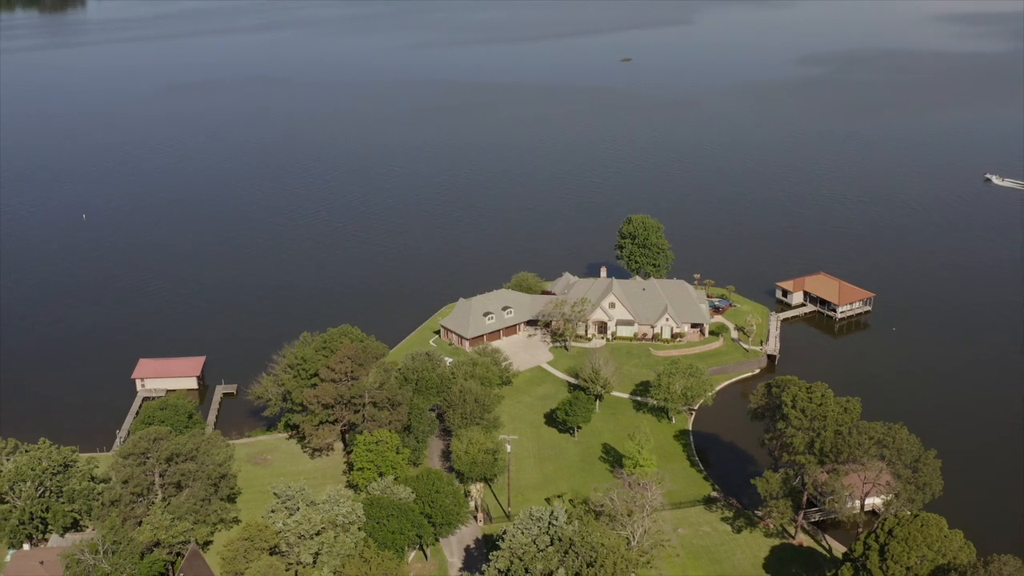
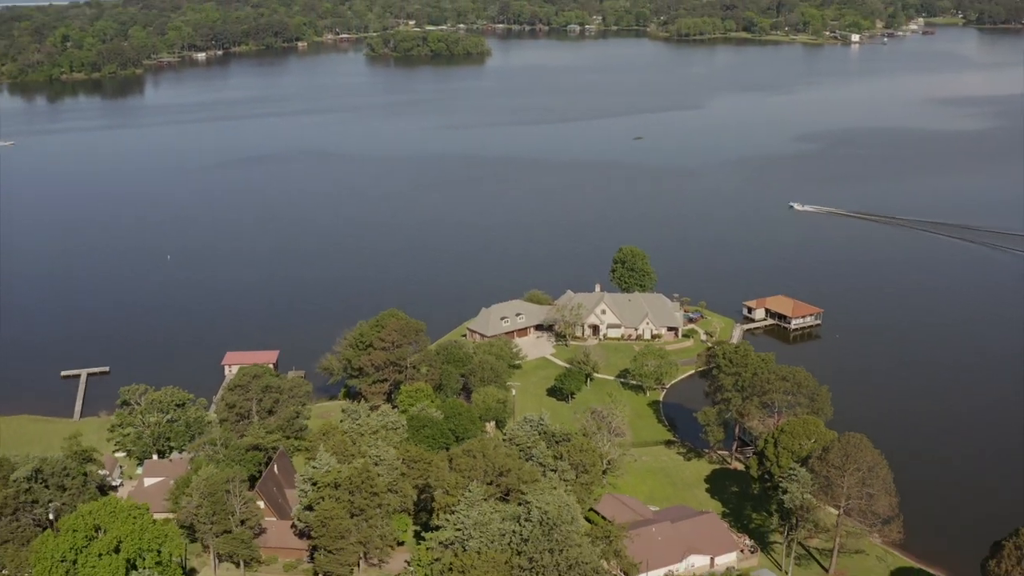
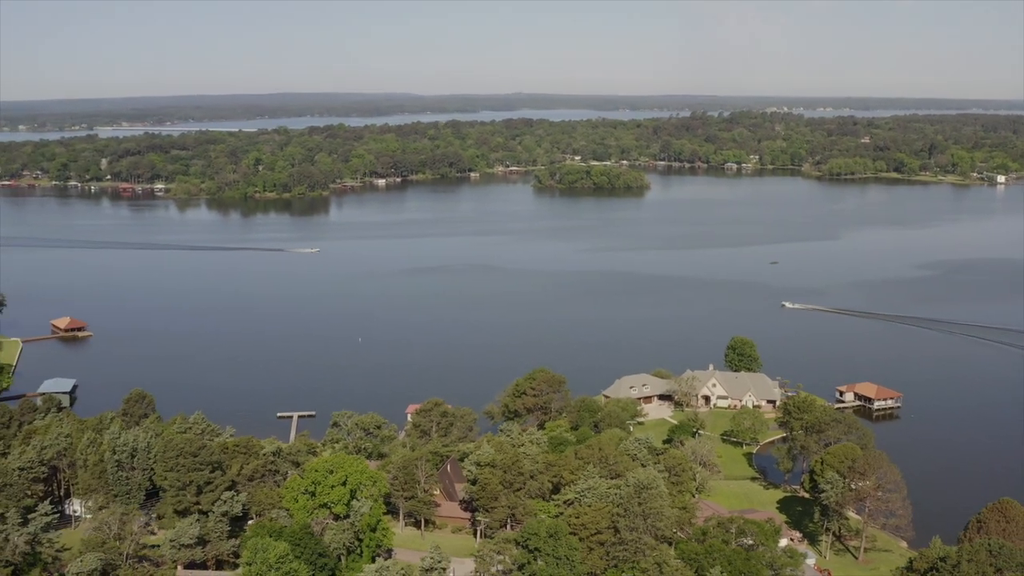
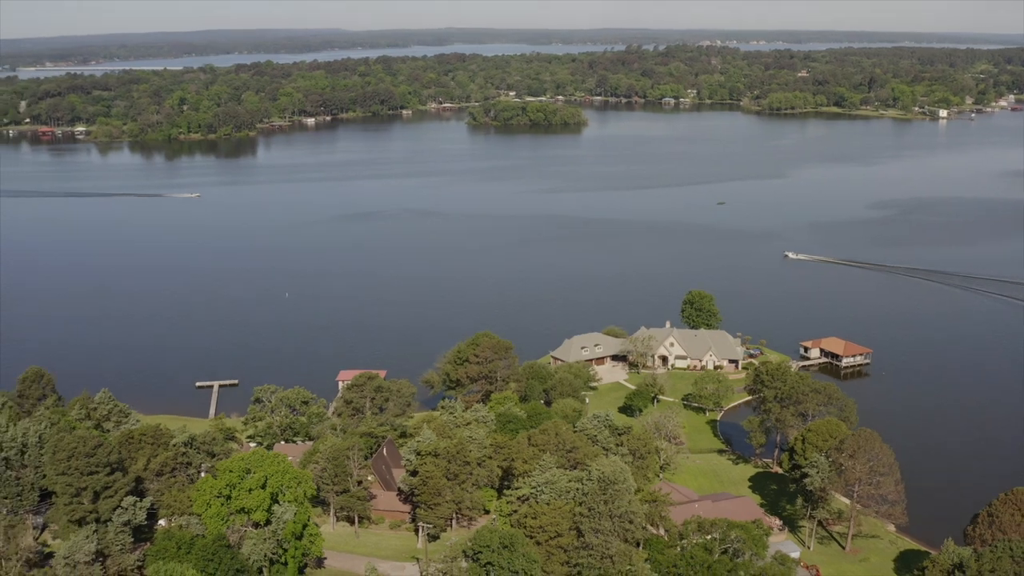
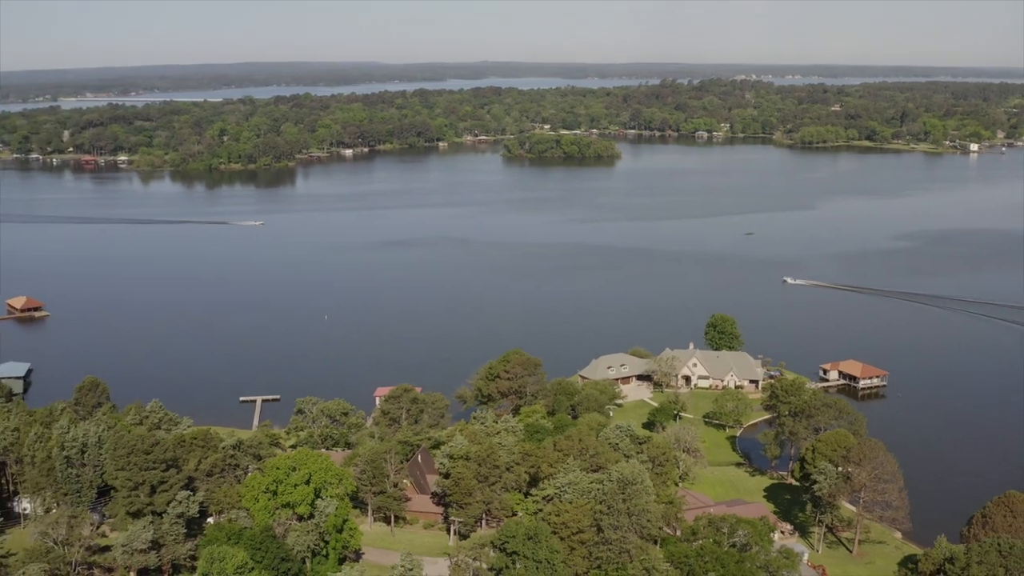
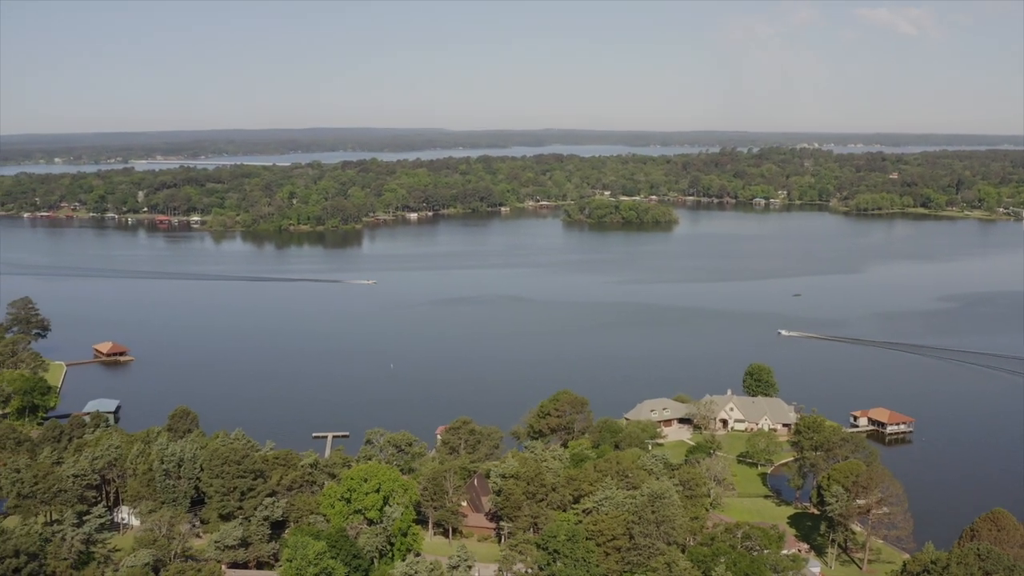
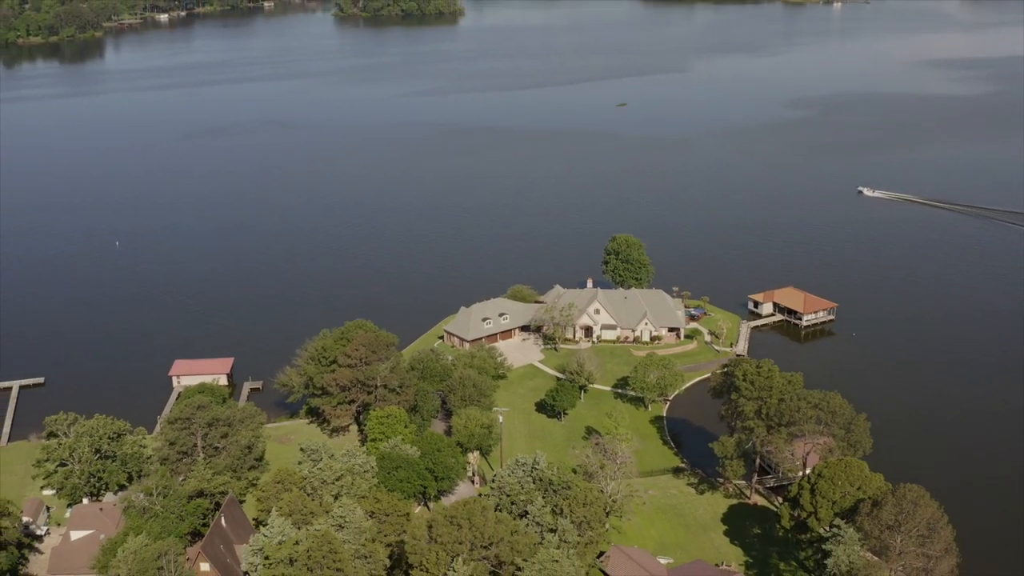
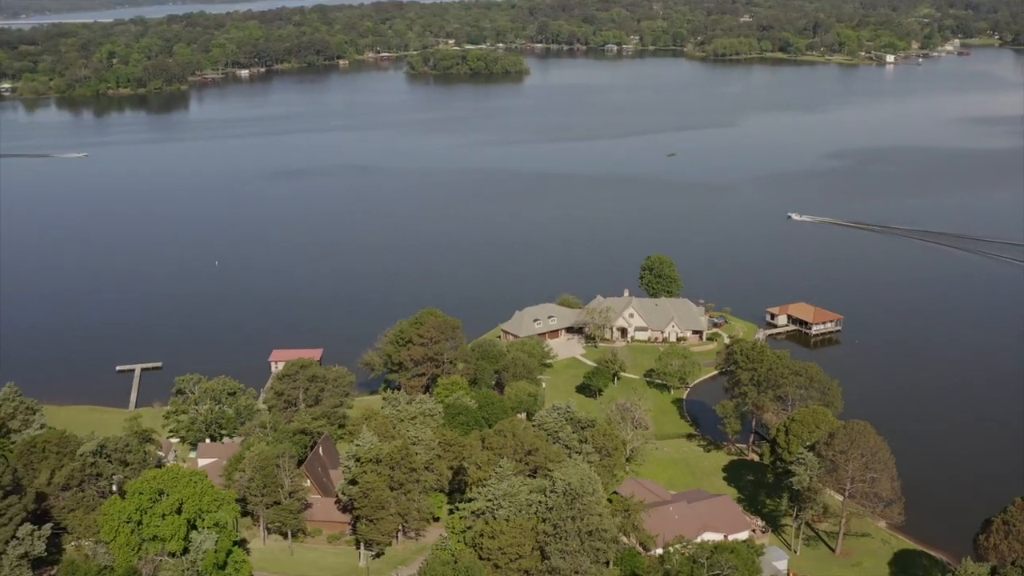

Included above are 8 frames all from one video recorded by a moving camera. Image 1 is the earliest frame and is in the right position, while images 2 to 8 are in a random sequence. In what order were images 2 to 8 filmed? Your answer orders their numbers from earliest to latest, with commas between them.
7, 2, 8, 4, 5, 3, 6
